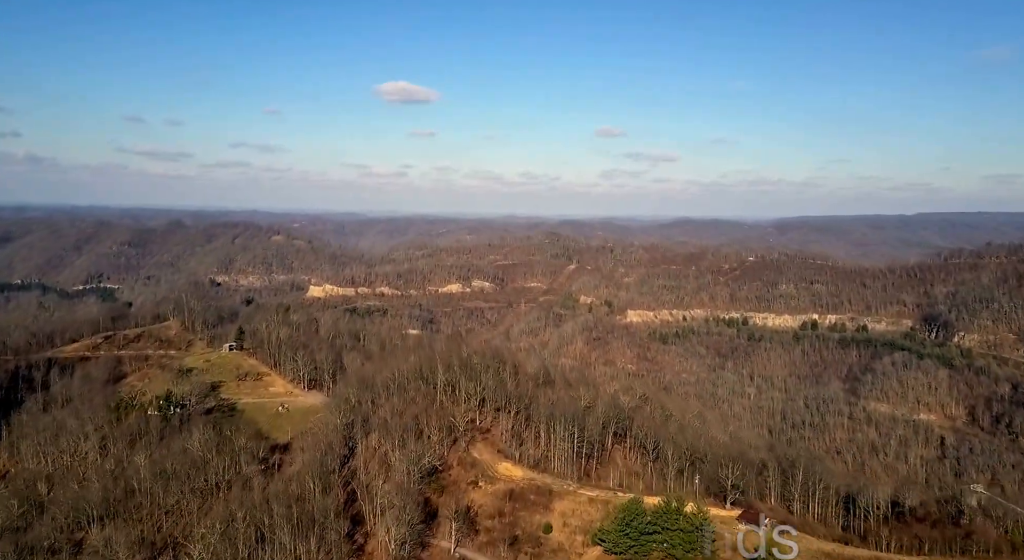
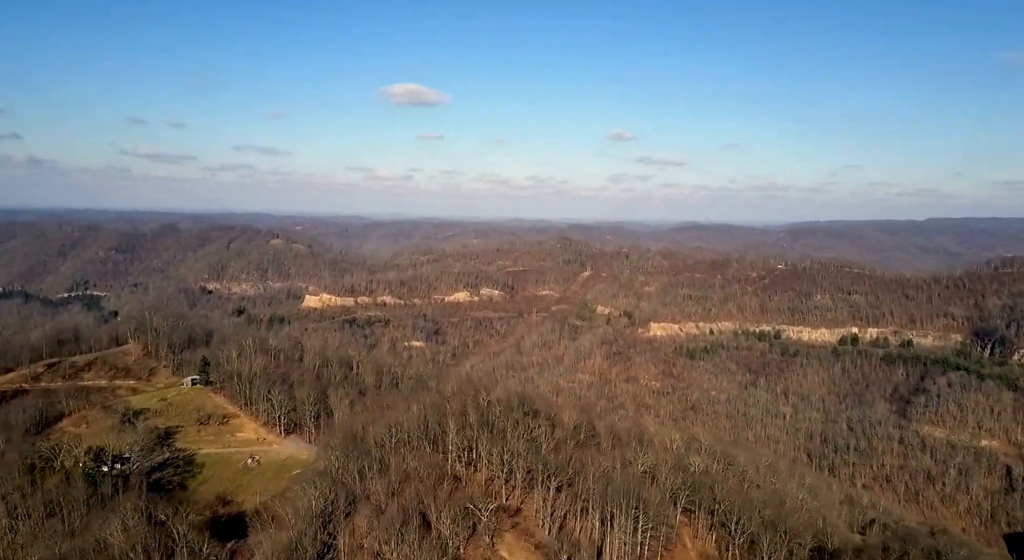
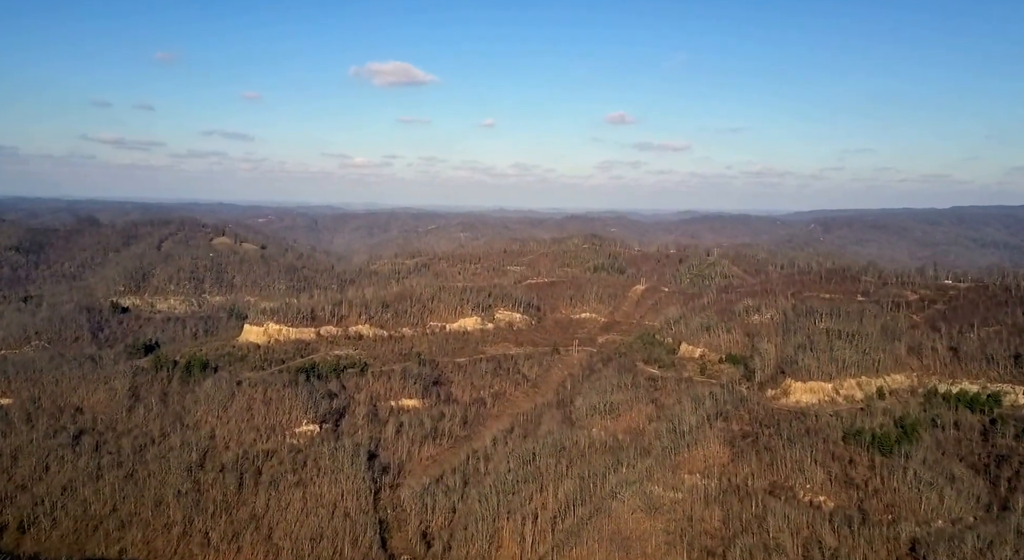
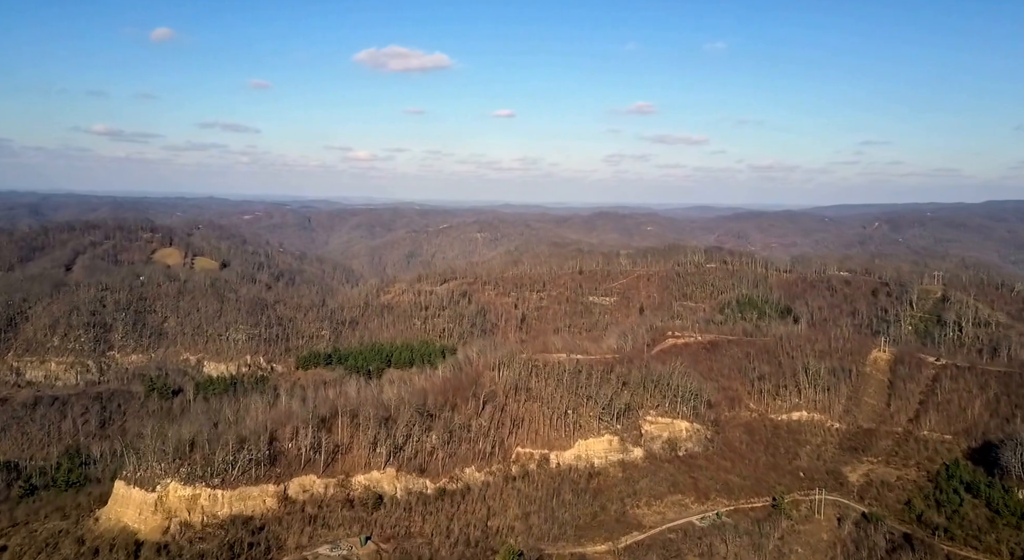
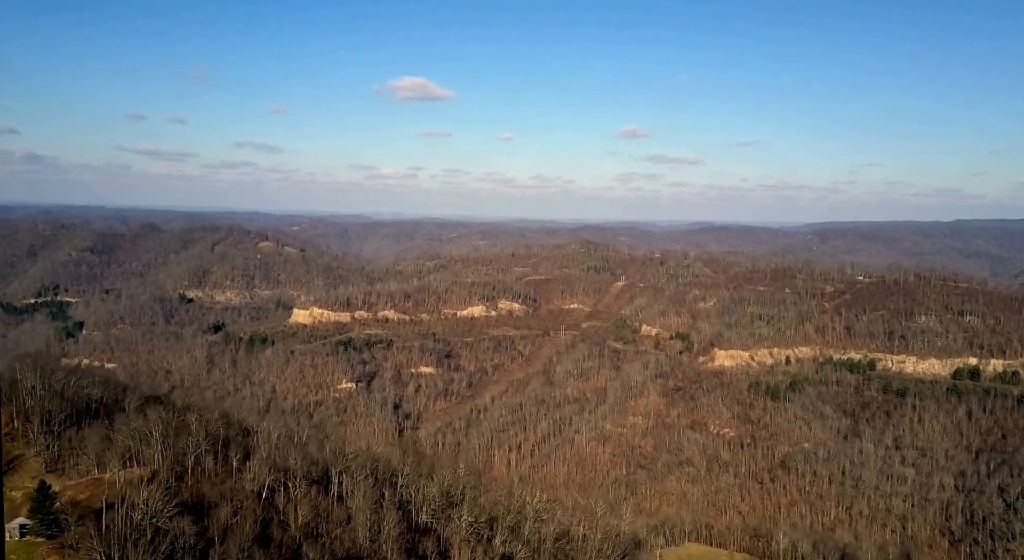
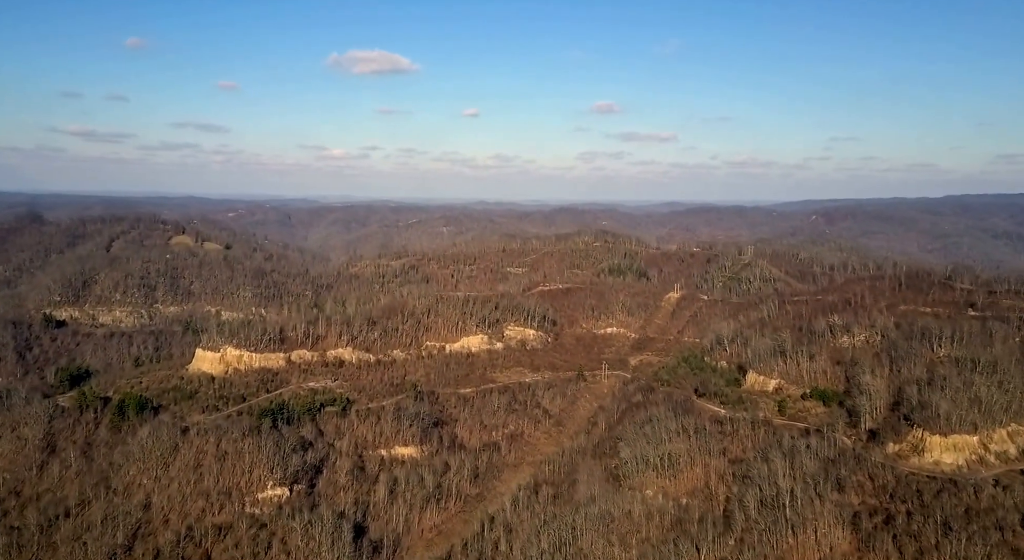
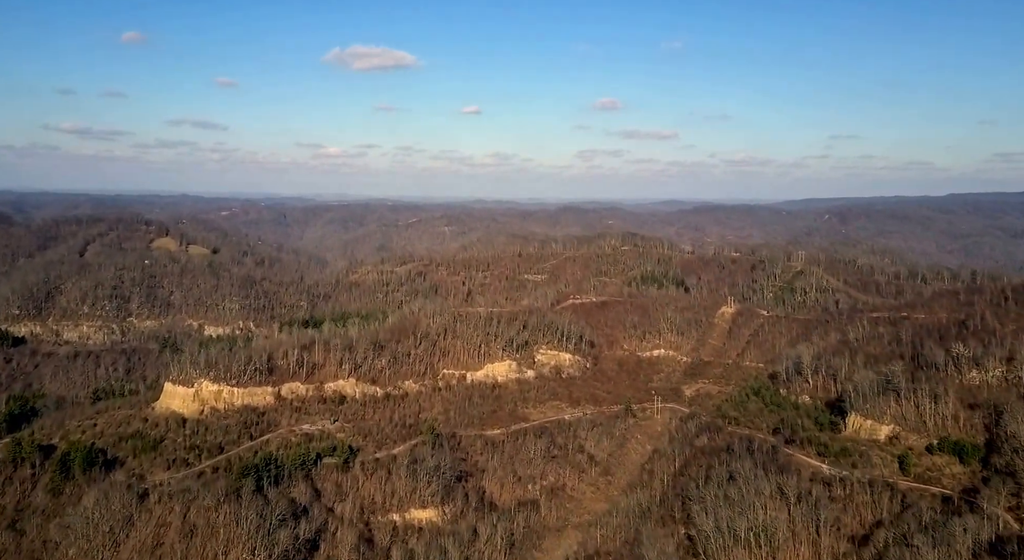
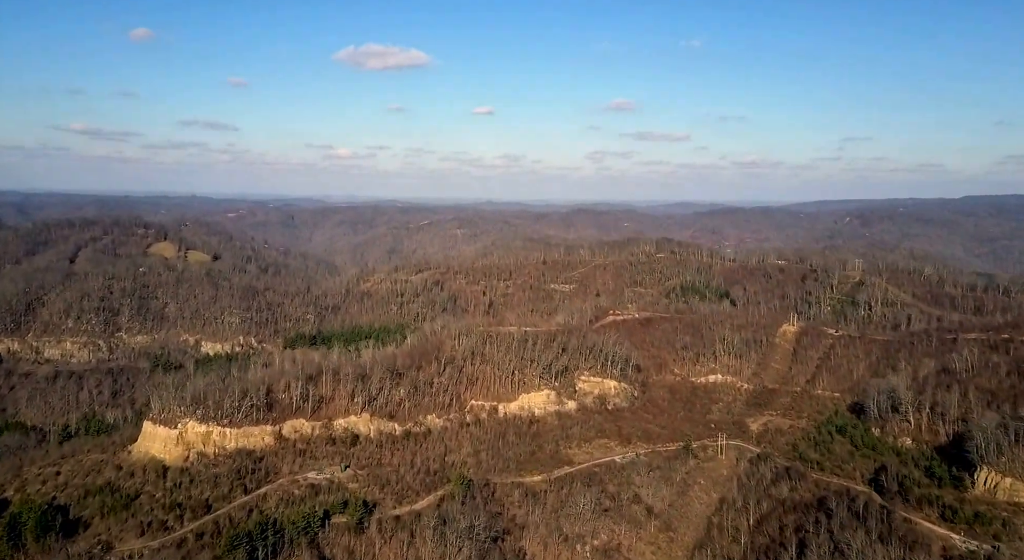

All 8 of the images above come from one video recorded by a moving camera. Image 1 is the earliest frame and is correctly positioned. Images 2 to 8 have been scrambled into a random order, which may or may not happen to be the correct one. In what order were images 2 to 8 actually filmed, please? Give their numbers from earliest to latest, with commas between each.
2, 5, 3, 6, 7, 8, 4
